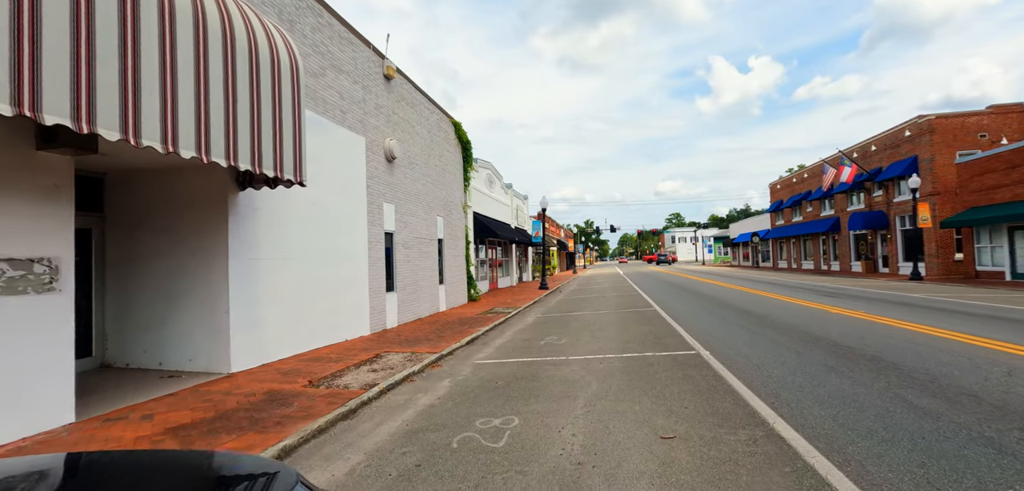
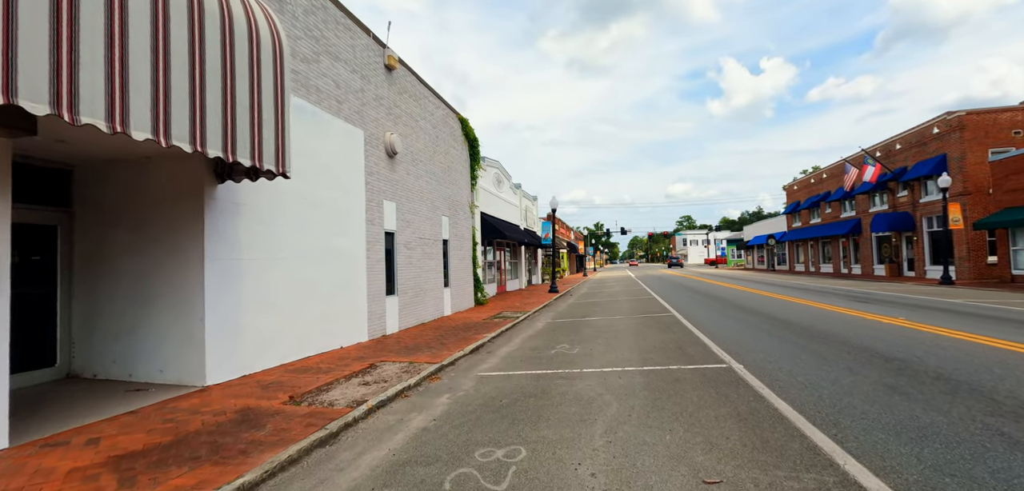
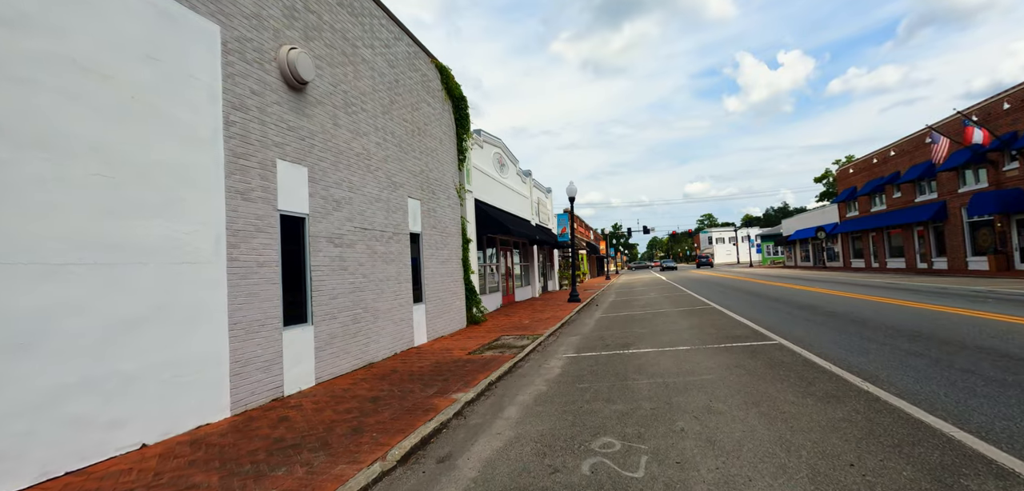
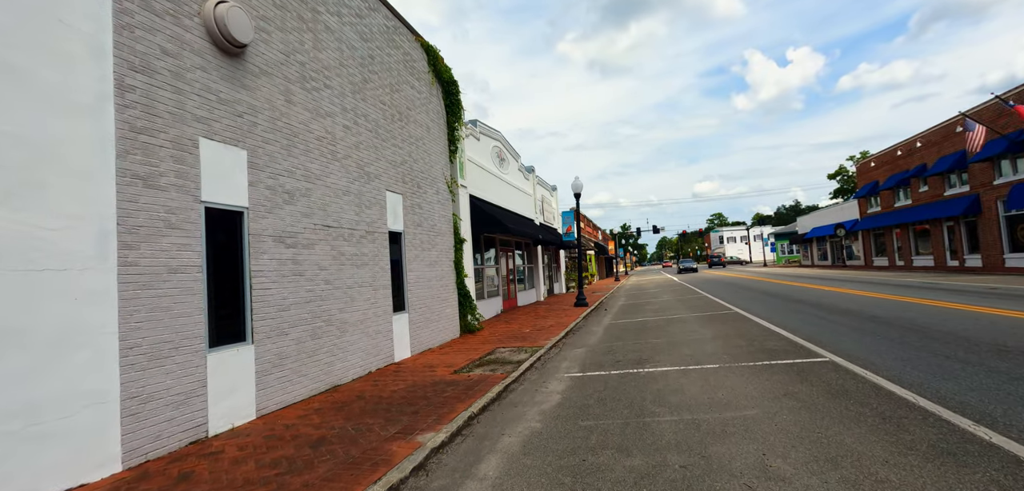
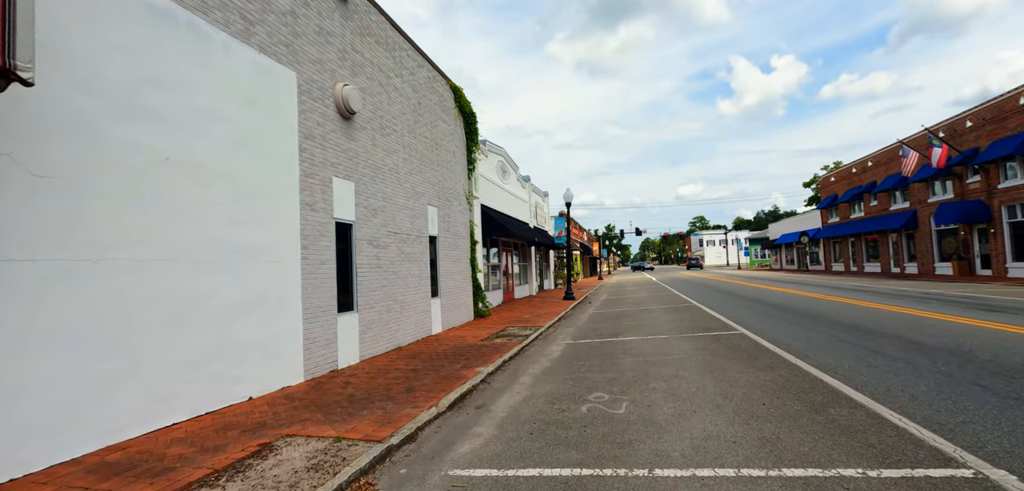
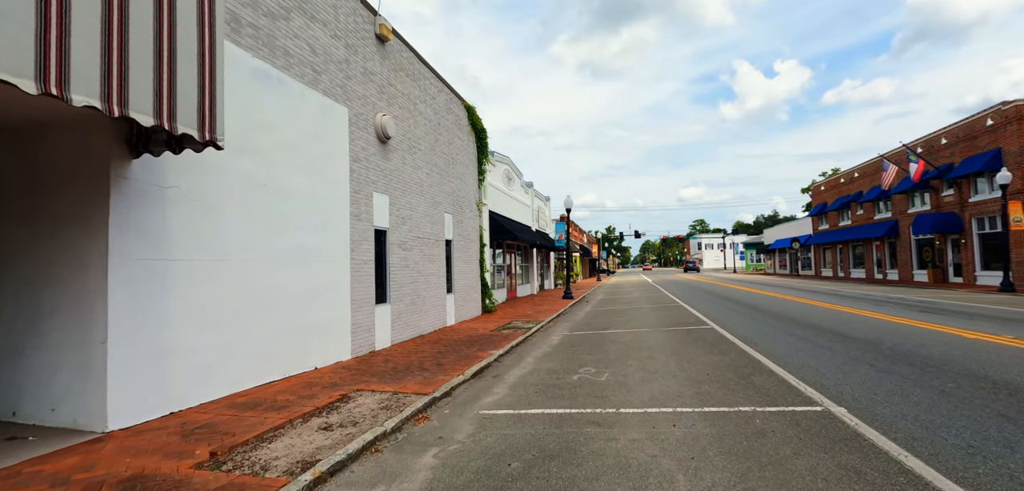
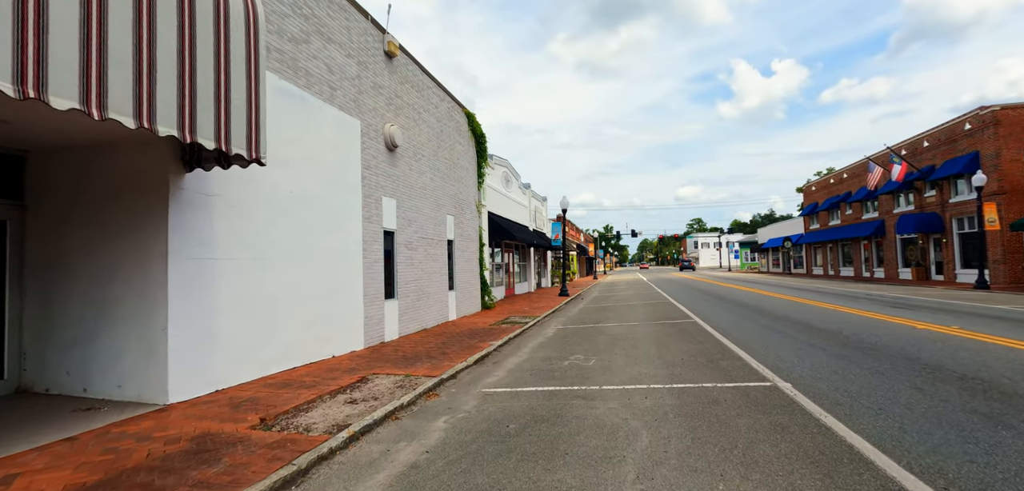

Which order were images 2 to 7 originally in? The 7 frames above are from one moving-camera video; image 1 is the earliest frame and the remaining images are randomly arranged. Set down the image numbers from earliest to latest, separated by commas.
2, 7, 6, 5, 3, 4
